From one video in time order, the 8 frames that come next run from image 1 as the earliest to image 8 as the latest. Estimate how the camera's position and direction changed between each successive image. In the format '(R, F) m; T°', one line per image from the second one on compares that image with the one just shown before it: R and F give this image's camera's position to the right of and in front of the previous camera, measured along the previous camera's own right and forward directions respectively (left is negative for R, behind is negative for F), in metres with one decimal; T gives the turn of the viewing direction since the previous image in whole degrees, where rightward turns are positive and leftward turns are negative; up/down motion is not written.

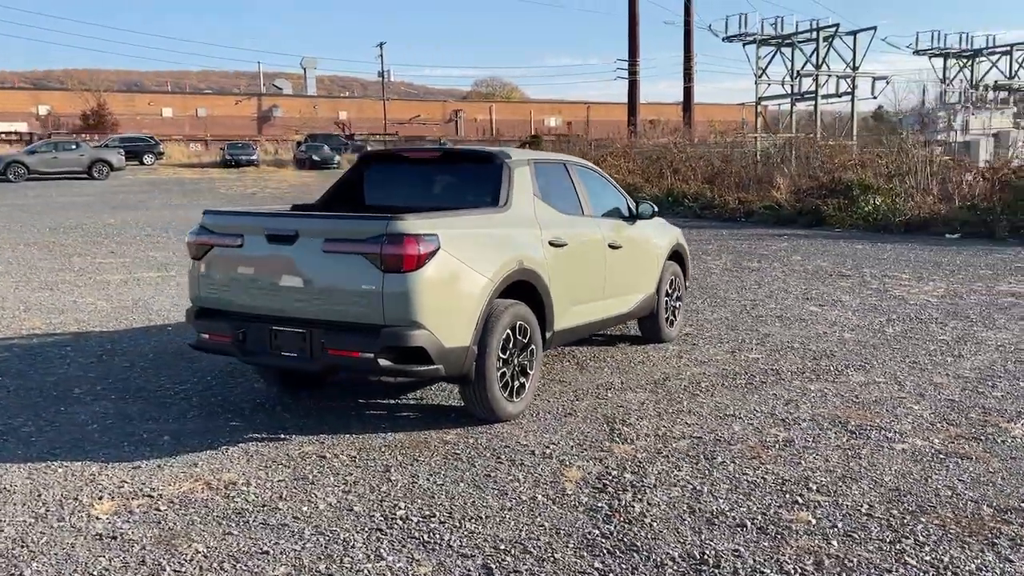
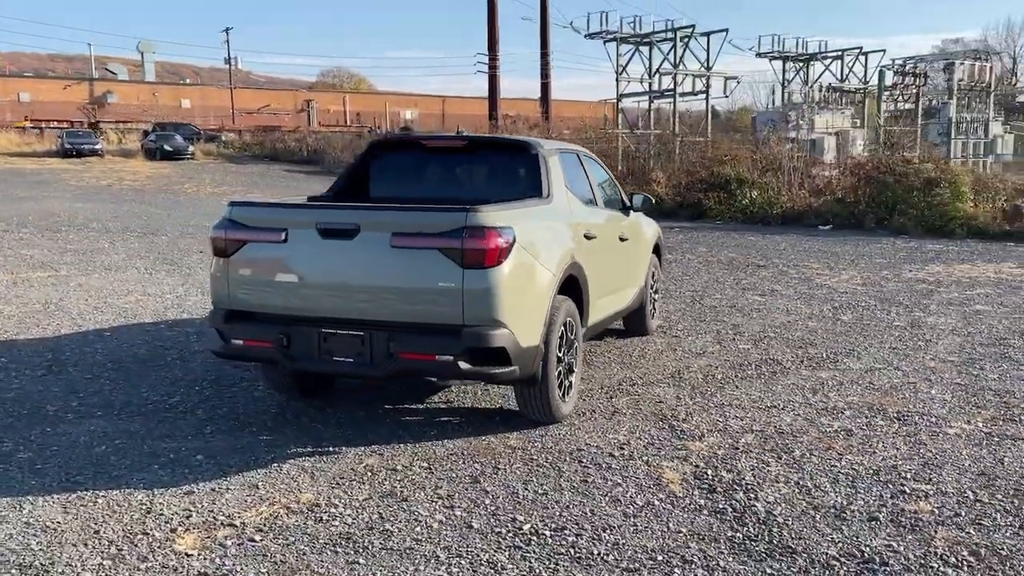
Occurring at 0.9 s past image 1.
(-1.2, +0.4) m; +10°
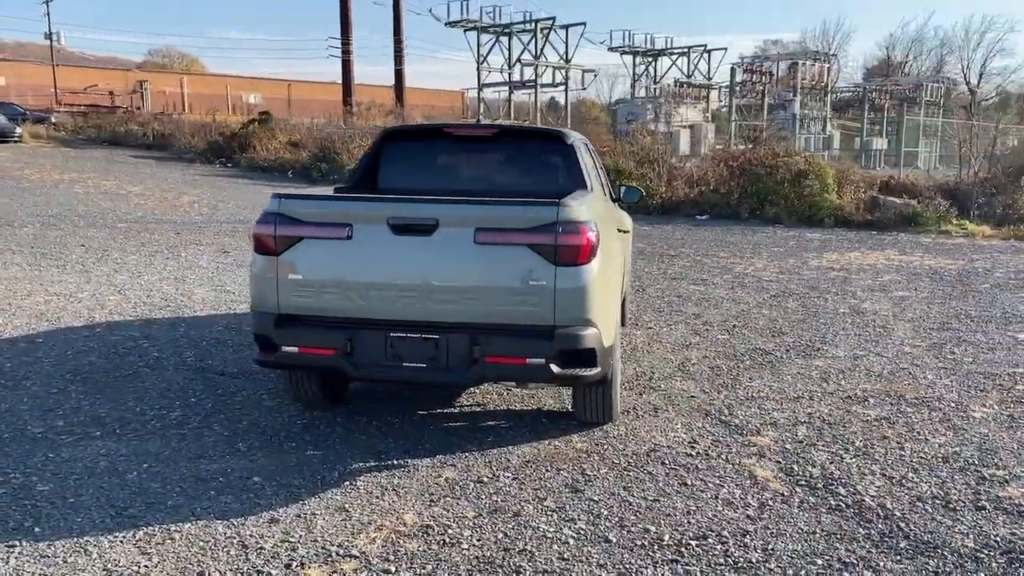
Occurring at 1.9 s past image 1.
(-1.2, +0.3) m; +10°
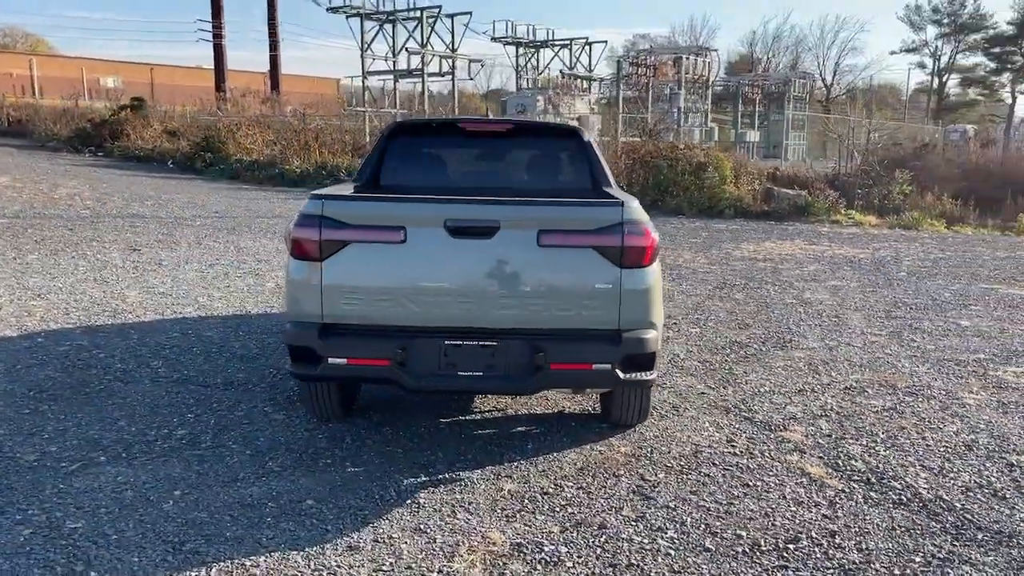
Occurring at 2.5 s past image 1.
(-0.9, +0.2) m; +8°
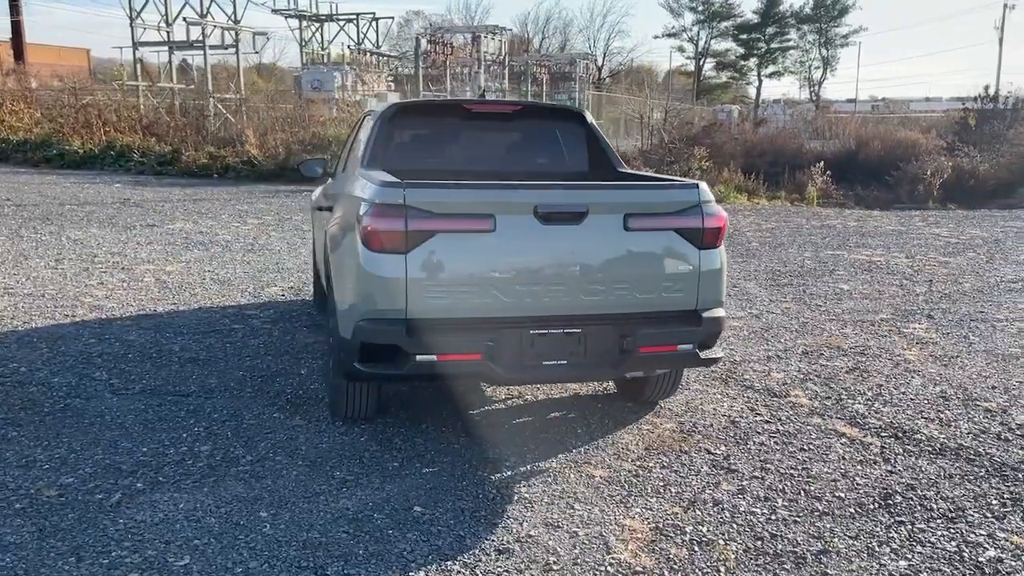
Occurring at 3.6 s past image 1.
(-1.4, +0.3) m; +14°
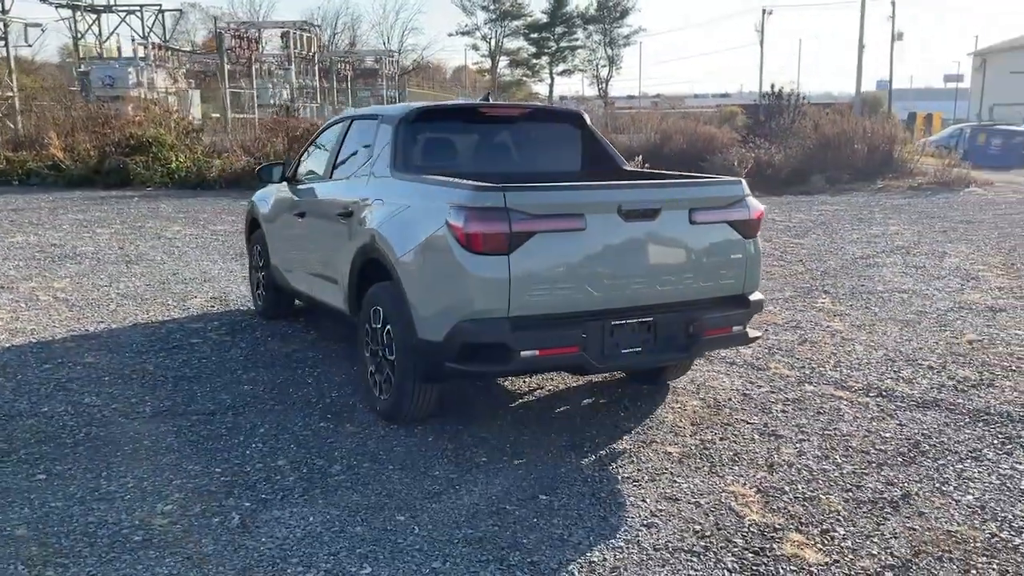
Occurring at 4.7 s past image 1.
(-1.4, 0.0) m; +13°
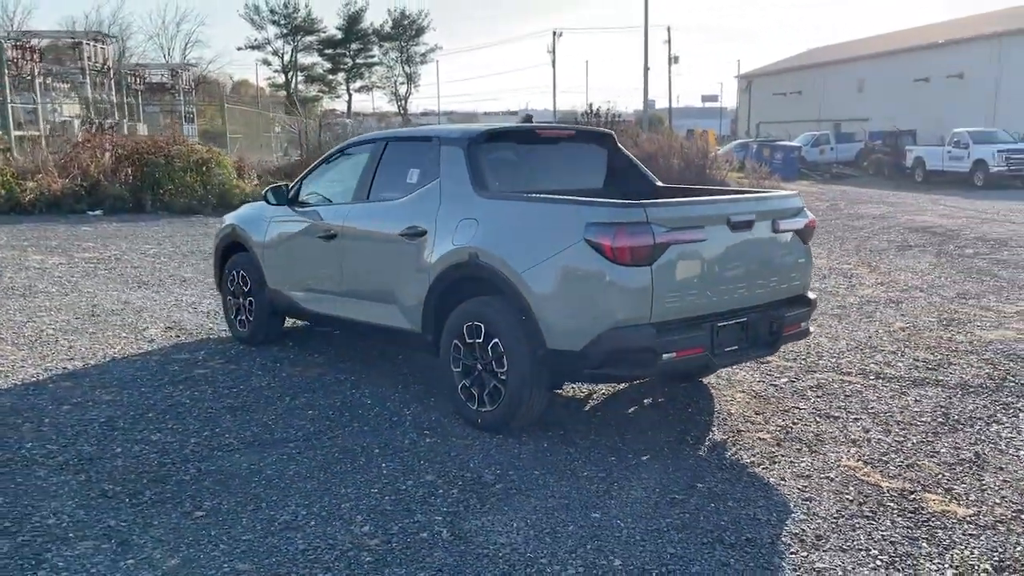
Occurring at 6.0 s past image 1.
(-1.7, -0.1) m; +13°
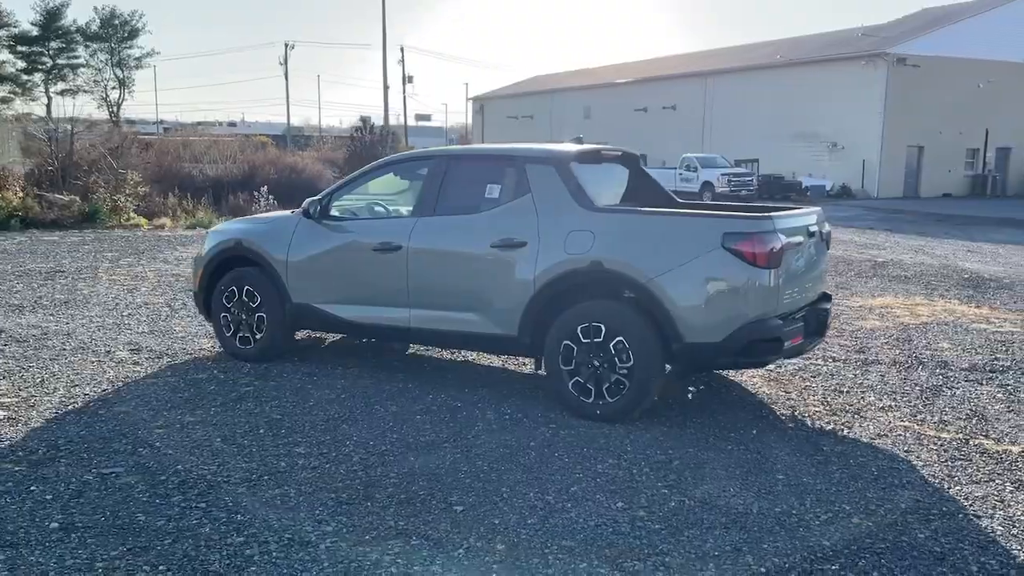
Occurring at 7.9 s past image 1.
(-2.4, -0.1) m; +18°
